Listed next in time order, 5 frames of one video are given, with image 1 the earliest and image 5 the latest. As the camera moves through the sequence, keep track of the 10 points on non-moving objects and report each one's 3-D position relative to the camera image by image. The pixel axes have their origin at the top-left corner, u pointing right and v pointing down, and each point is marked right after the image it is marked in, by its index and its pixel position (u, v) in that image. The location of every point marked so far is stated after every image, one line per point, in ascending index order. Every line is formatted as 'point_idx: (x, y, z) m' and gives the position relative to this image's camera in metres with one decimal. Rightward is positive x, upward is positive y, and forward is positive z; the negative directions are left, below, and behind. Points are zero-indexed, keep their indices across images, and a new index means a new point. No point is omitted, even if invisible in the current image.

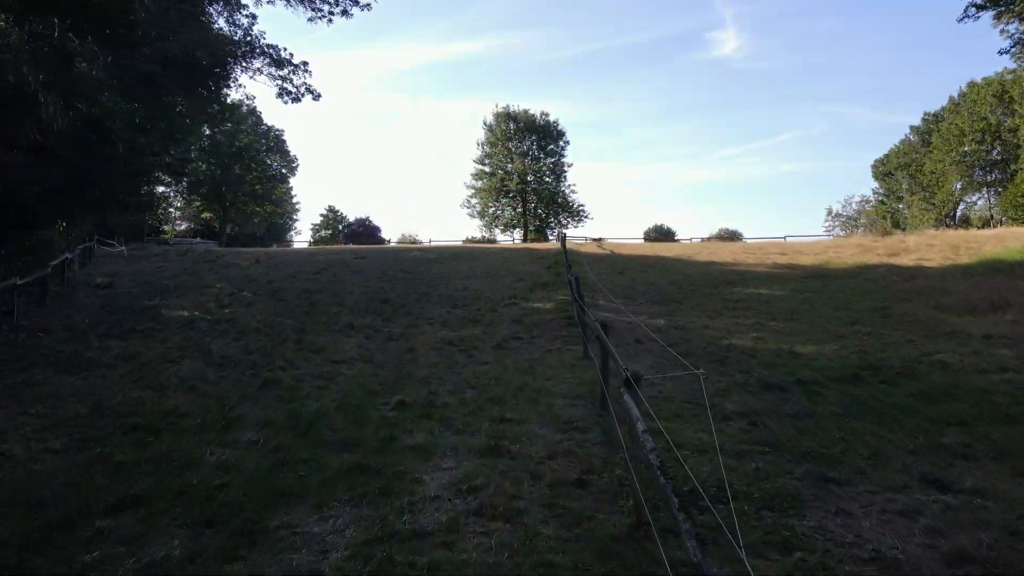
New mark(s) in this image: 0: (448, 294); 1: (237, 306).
0: (-1.3, -0.2, +19.8) m
1: (-4.6, -0.3, +16.1) m
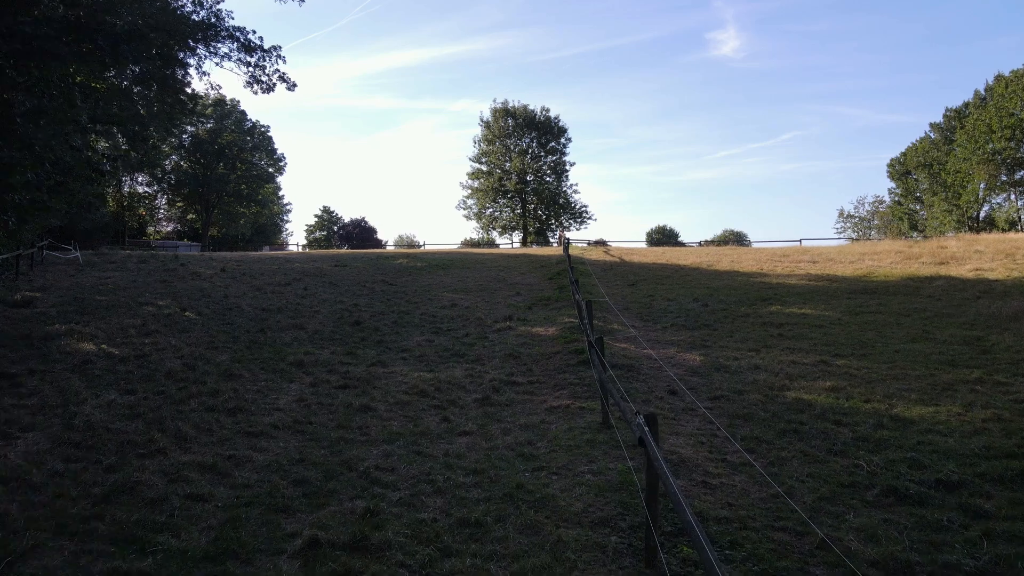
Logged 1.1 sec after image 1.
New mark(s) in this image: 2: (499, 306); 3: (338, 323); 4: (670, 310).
0: (-1.4, -0.5, +16.7) m
1: (-4.7, -0.6, +13.0) m
2: (-0.2, -0.3, +17.6) m
3: (-2.8, -0.6, +15.5) m
4: (+2.6, -0.4, +16.3) m
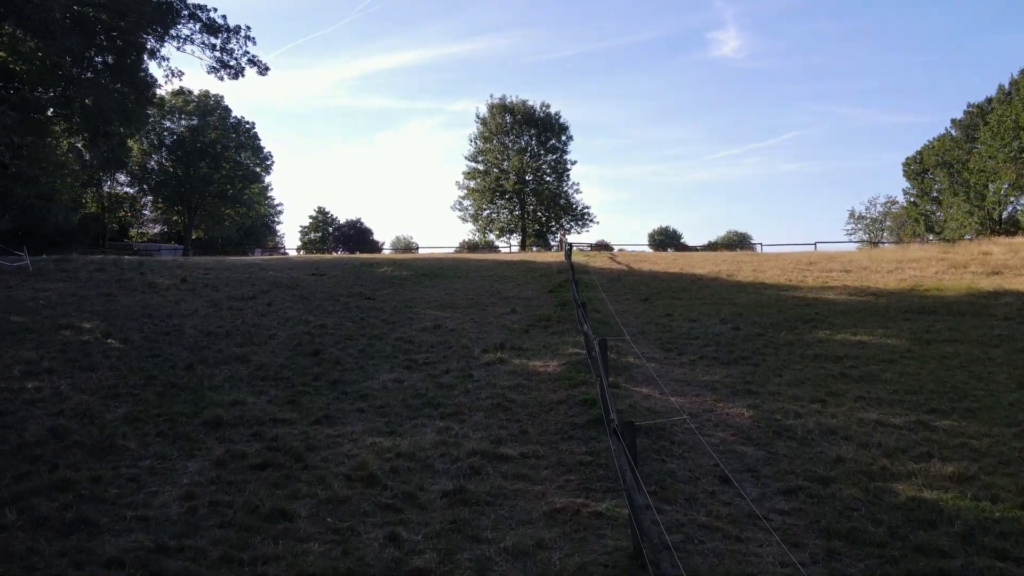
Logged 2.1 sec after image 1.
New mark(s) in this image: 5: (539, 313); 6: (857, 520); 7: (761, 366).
0: (-1.5, -0.8, +13.9) m
1: (-4.8, -0.9, +10.2) m
2: (-0.3, -0.6, +14.8) m
3: (-2.9, -0.9, +12.7) m
4: (+2.5, -0.7, +13.5) m
5: (+0.5, -0.4, +16.4) m
6: (+2.0, -1.3, +5.5) m
7: (+2.8, -0.9, +10.9) m
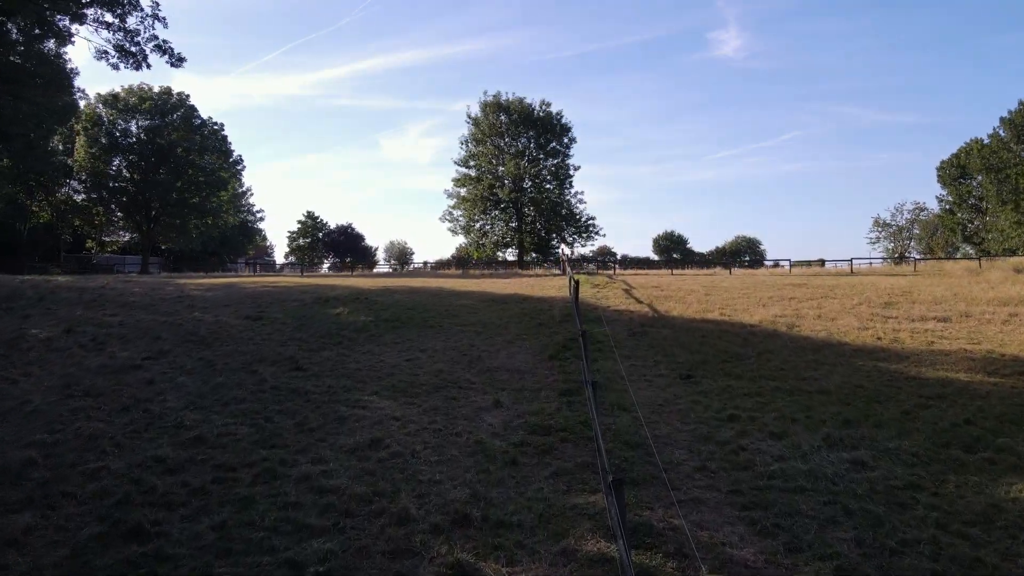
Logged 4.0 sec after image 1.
0: (-1.7, -1.7, +8.3) m
1: (-5.0, -1.9, +4.6) m
2: (-0.5, -1.6, +9.2) m
3: (-3.1, -1.8, +7.1) m
4: (+2.3, -1.6, +7.9) m
5: (+0.2, -1.4, +10.8) m
6: (+1.8, -2.3, -0.1) m
7: (+2.6, -1.8, +5.3) m
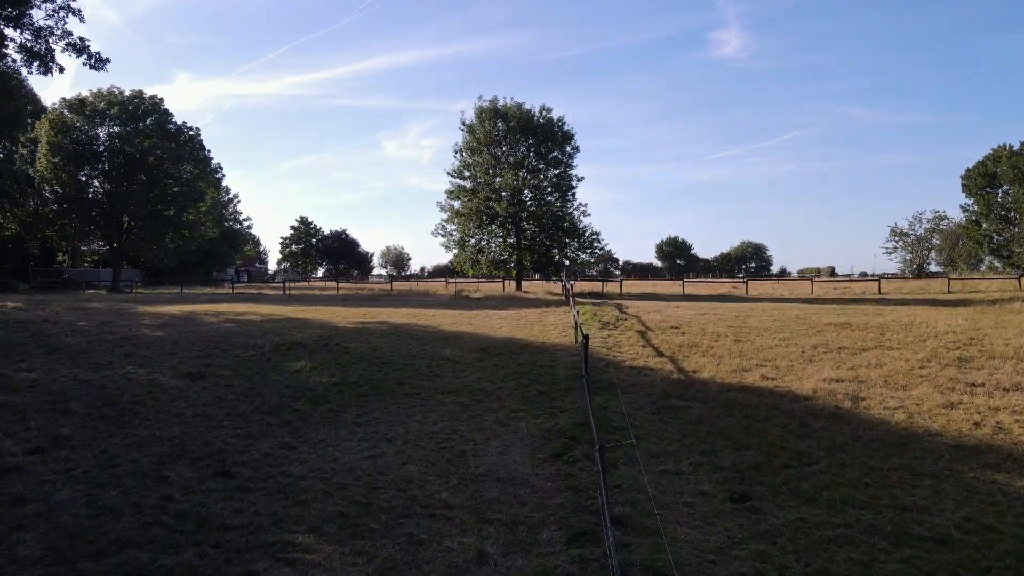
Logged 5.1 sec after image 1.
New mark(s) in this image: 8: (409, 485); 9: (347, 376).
0: (-1.8, -2.6, +4.9) m
1: (-5.1, -2.8, +1.2) m
2: (-0.6, -2.5, +5.8) m
3: (-3.2, -2.7, +3.7) m
4: (+2.3, -2.5, +4.5) m
5: (+0.2, -2.3, +7.4) m
6: (+1.7, -3.2, -3.5) m
7: (+2.5, -2.7, +1.9) m
8: (-1.1, -2.0, +10.3) m
9: (-2.8, -1.5, +16.1) m
